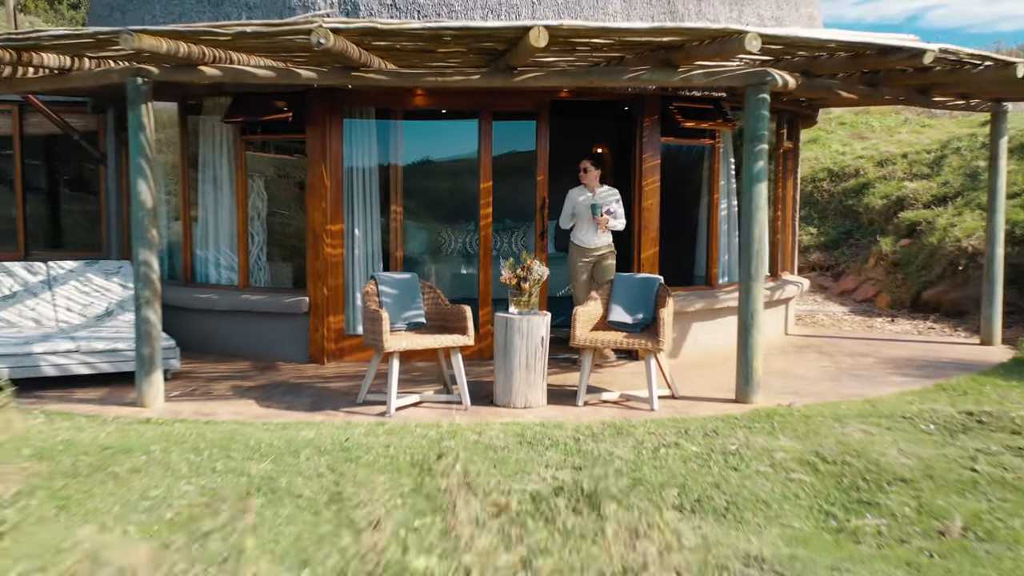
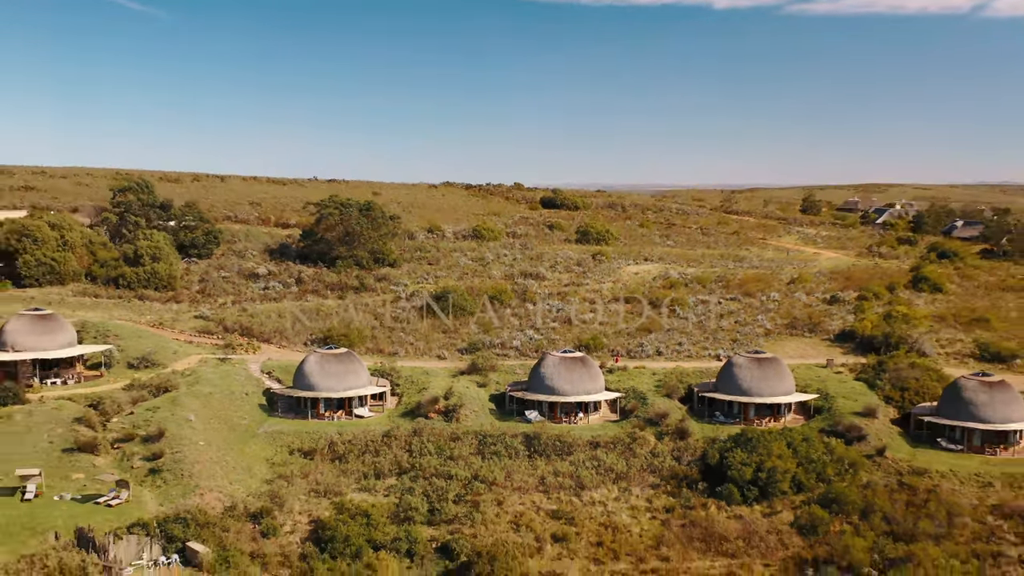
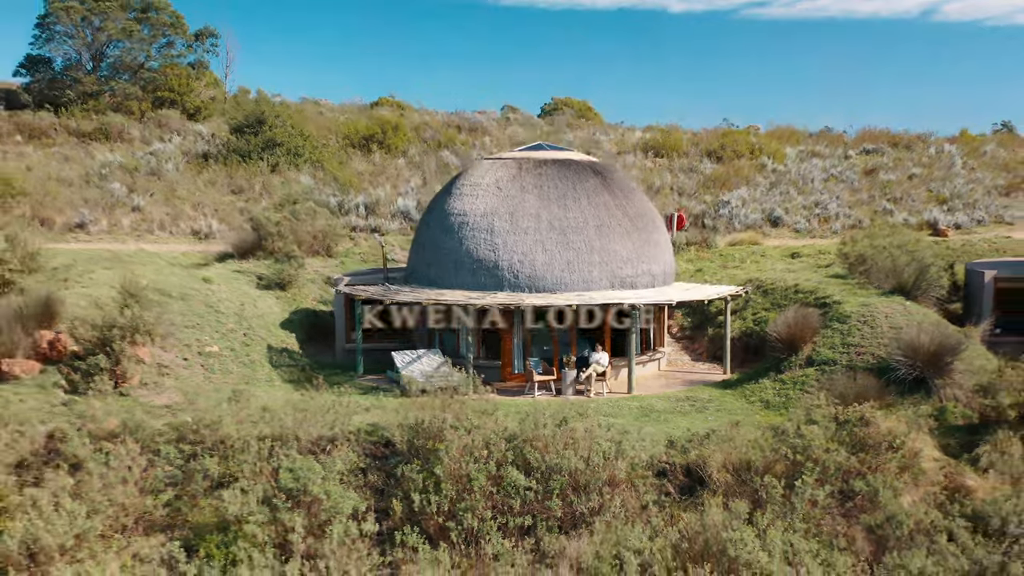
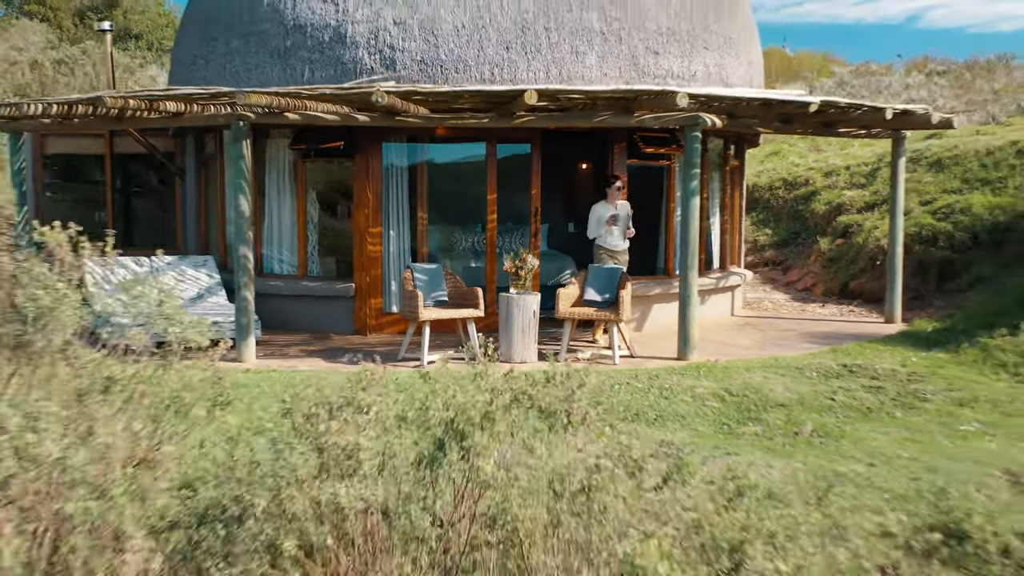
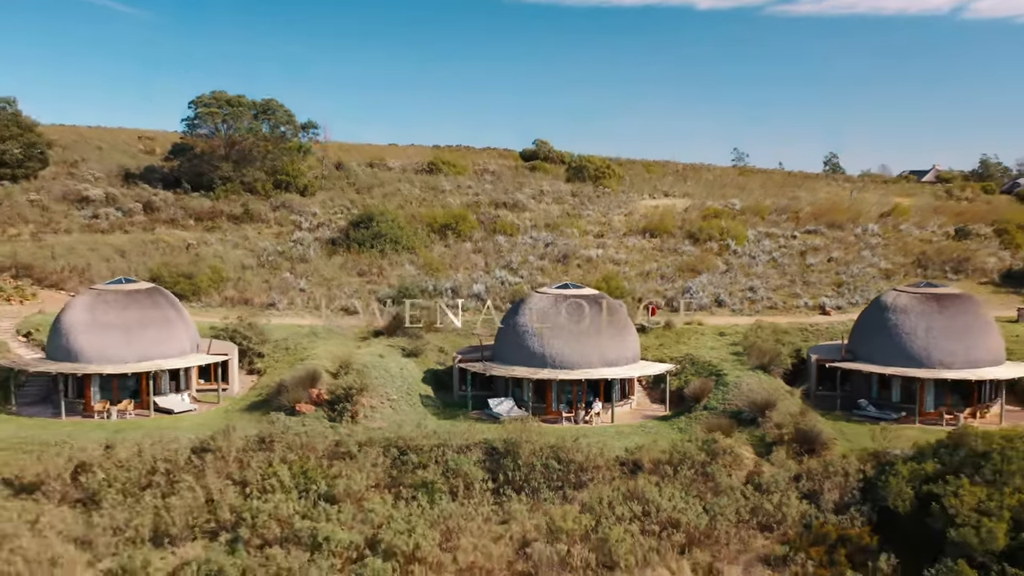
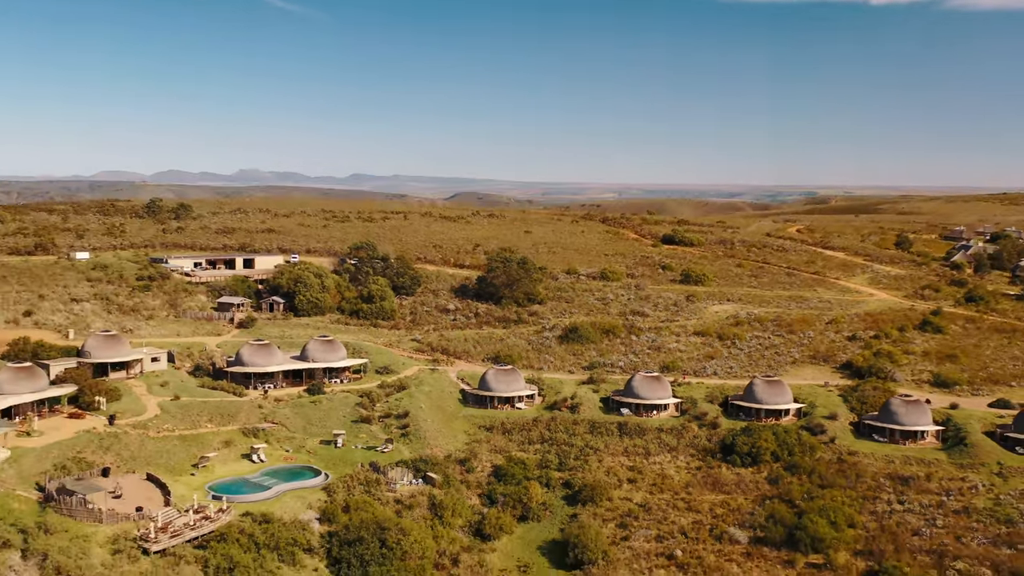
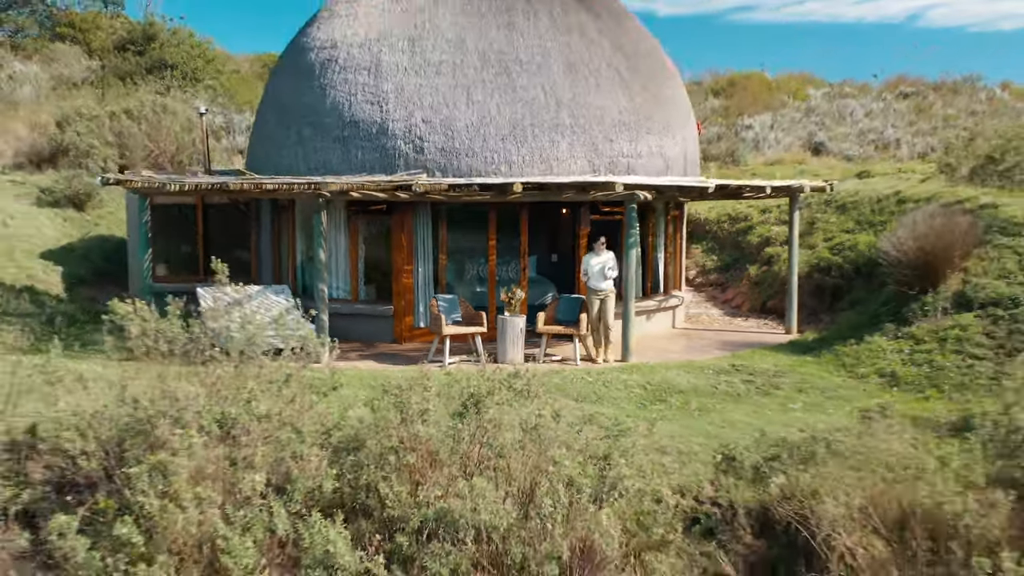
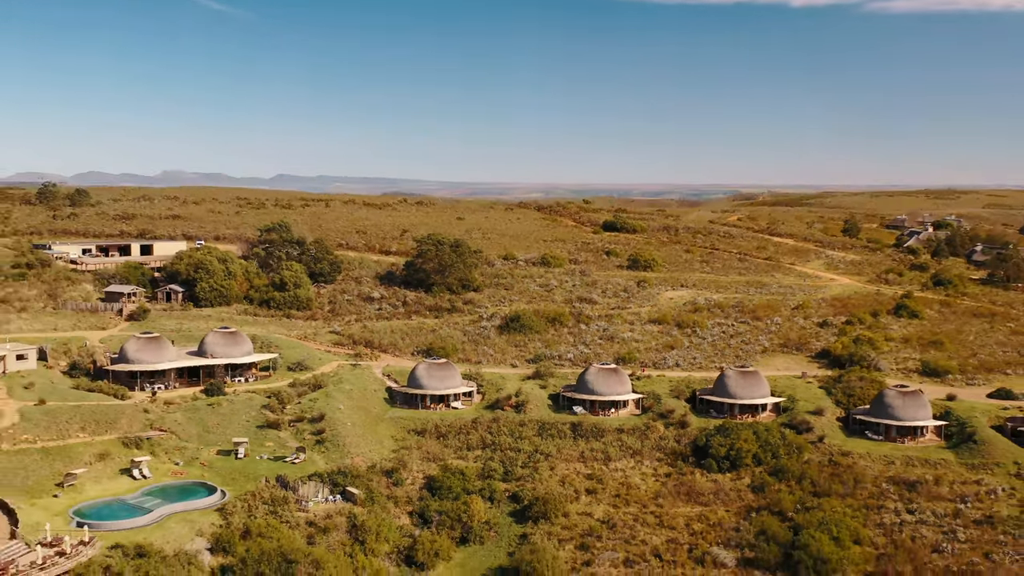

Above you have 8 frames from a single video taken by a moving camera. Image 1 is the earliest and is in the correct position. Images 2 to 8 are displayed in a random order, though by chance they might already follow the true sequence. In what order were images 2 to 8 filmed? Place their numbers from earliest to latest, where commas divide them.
4, 7, 3, 5, 2, 8, 6
